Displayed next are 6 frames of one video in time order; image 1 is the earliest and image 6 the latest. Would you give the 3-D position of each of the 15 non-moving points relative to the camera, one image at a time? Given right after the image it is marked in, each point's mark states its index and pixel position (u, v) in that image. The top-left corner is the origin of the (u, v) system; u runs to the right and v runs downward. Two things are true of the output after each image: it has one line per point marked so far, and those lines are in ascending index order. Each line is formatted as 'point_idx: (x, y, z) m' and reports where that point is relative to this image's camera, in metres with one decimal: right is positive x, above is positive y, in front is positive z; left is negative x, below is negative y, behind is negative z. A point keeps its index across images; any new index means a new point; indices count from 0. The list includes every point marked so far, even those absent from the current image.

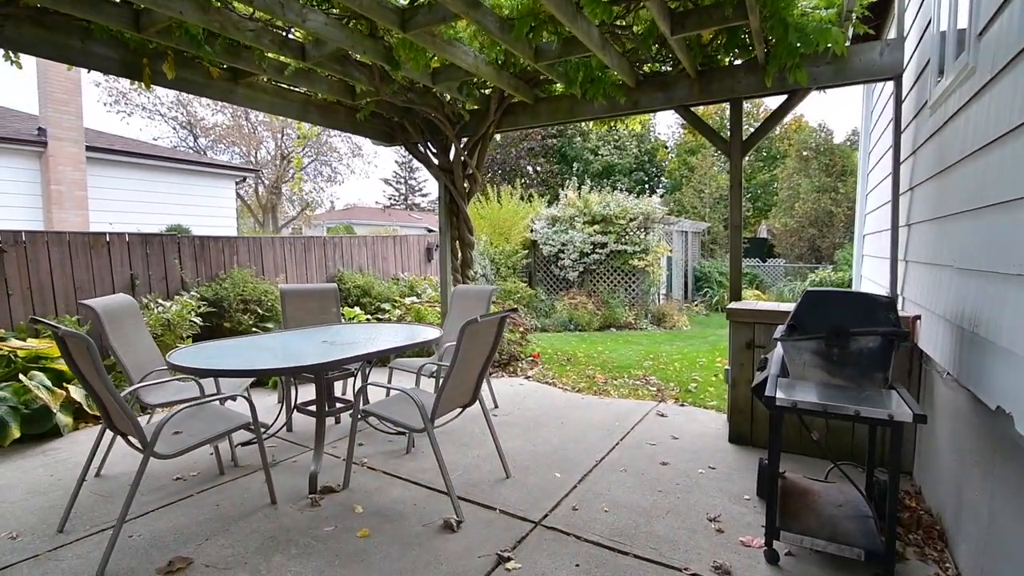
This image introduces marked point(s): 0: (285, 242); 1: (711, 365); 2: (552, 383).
0: (-2.8, +0.6, +6.3) m
1: (+2.3, -0.9, +5.8) m
2: (+0.4, -0.9, +5.0) m
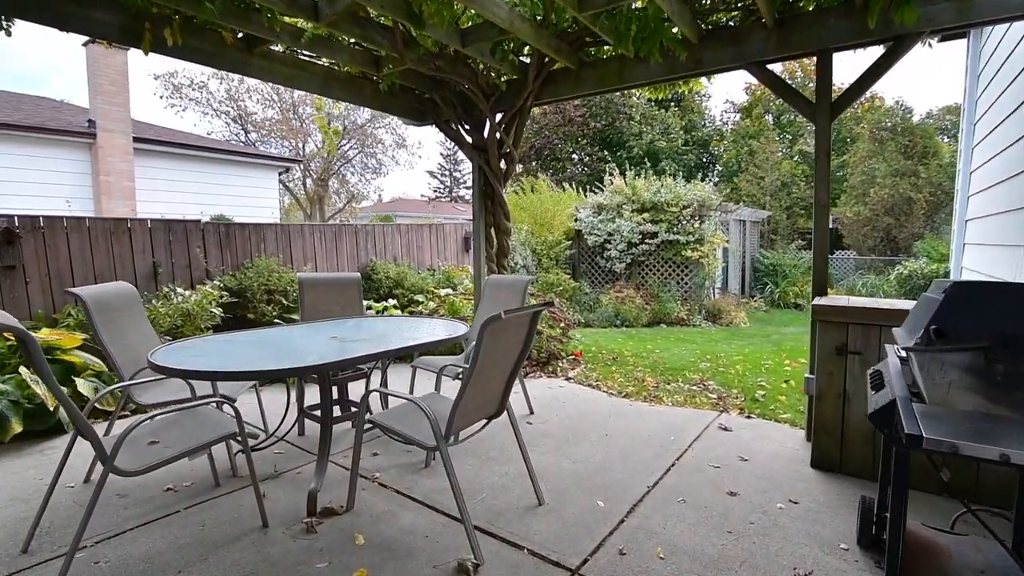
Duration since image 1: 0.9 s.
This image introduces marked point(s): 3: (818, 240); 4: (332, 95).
0: (-2.3, +0.7, +6.0) m
1: (+2.6, -0.8, +5.1) m
2: (+0.7, -0.9, +4.5) m
3: (+1.9, +0.3, +3.2) m
4: (-1.5, +1.6, +4.4) m
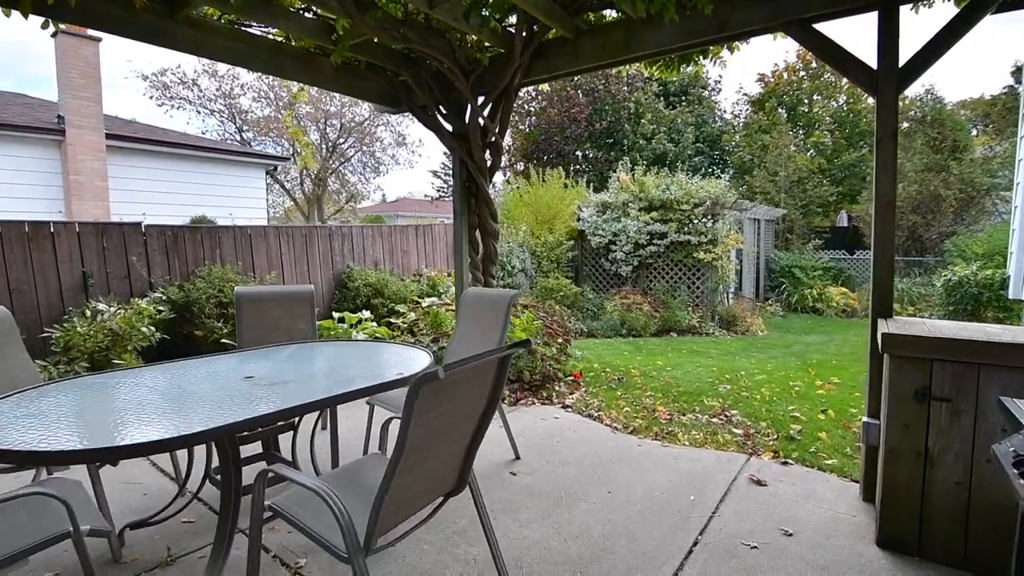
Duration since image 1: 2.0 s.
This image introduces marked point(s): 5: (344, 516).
0: (-2.4, +0.6, +5.3) m
1: (+2.6, -0.9, +4.4) m
2: (+0.6, -1.0, +3.8) m
3: (+1.8, +0.2, +2.5) m
4: (-1.6, +1.5, +3.7) m
5: (-0.5, -0.6, +1.5) m
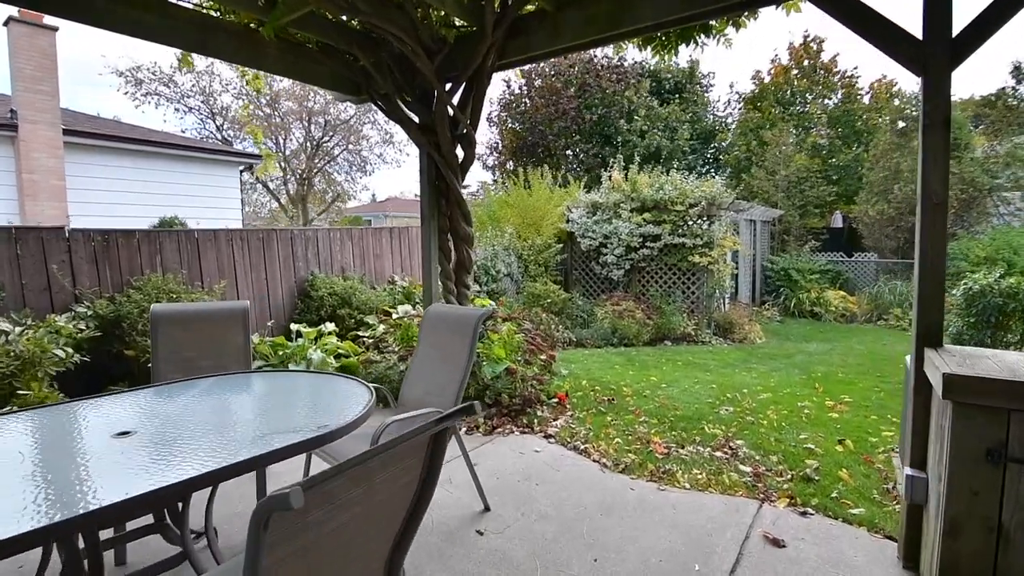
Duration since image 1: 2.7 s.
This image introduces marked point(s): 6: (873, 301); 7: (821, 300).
0: (-2.6, +0.5, +4.8) m
1: (+2.4, -1.0, +3.9) m
2: (+0.5, -1.0, +3.3) m
3: (+1.6, +0.1, +2.1) m
4: (-1.8, +1.4, +3.2) m
5: (-0.6, -0.7, +1.0) m
6: (+7.5, -0.3, +10.8) m
7: (+6.5, -0.3, +10.9) m
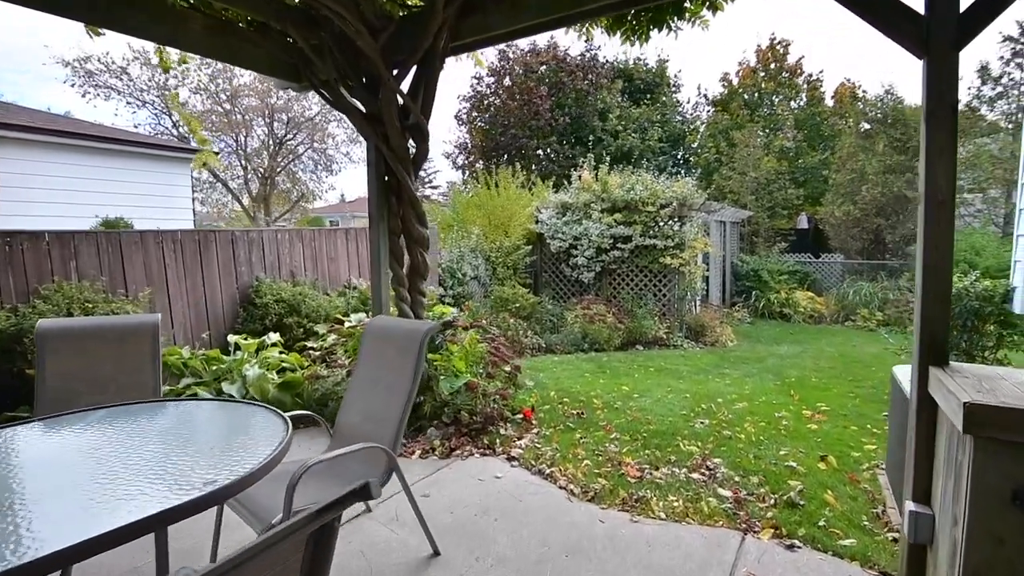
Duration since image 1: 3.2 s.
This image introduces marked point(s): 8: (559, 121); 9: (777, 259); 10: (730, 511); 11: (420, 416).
0: (-2.9, +0.4, +4.3) m
1: (+2.1, -1.0, +3.7) m
2: (+0.2, -1.1, +3.0) m
3: (+1.5, +0.1, +1.8) m
4: (-2.1, +1.4, +2.8) m
5: (-0.7, -0.8, +0.6) m
6: (+6.9, -0.3, +10.8) m
7: (+5.9, -0.3, +10.9) m
8: (+1.3, +4.7, +14.6) m
9: (+6.1, +0.7, +12.0) m
10: (+1.1, -1.1, +2.6) m
11: (-0.6, -0.9, +3.5) m
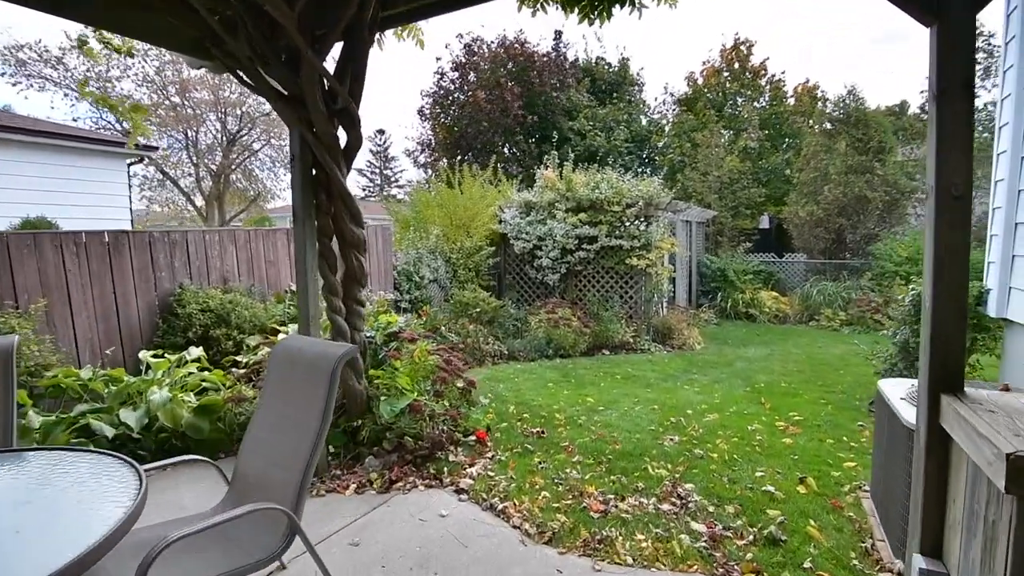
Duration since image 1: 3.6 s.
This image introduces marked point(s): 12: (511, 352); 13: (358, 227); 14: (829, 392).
0: (-3.2, +0.3, +3.8) m
1: (+1.8, -1.1, +3.5) m
2: (-0.1, -1.1, +2.6) m
3: (+1.2, 0.0, +1.5) m
4: (-2.3, +1.3, +2.2) m
5: (-0.8, -0.8, +0.2) m
6: (+6.1, -0.3, +10.8) m
7: (+5.1, -0.3, +10.9) m
8: (+0.3, +4.7, +14.3) m
9: (+5.3, +0.7, +11.9) m
10: (+0.9, -1.2, +2.3) m
11: (-0.9, -0.9, +3.1) m
12: (0.0, -0.8, +6.7) m
13: (-0.9, +0.4, +3.0) m
14: (+3.2, -1.1, +5.2) m
